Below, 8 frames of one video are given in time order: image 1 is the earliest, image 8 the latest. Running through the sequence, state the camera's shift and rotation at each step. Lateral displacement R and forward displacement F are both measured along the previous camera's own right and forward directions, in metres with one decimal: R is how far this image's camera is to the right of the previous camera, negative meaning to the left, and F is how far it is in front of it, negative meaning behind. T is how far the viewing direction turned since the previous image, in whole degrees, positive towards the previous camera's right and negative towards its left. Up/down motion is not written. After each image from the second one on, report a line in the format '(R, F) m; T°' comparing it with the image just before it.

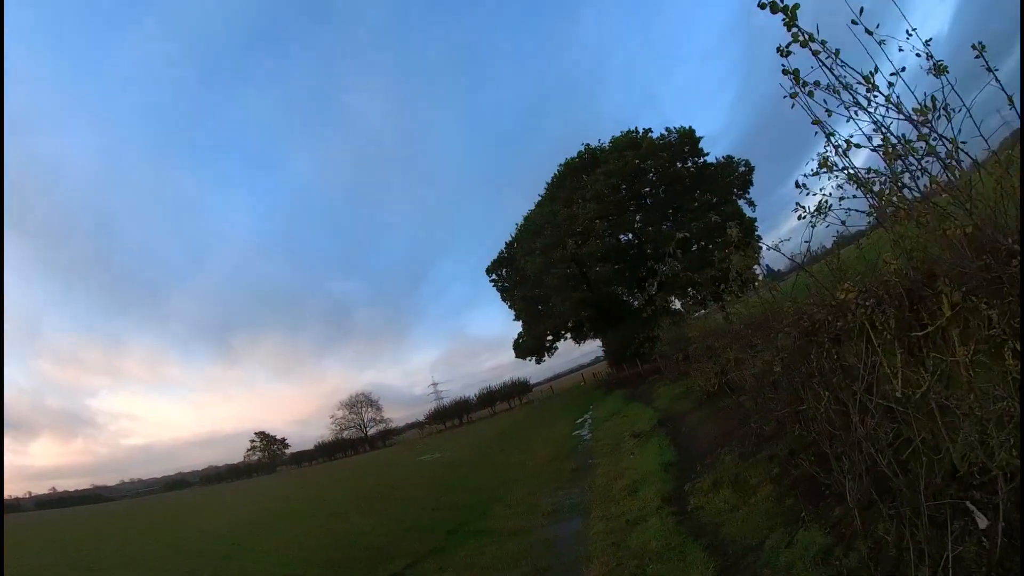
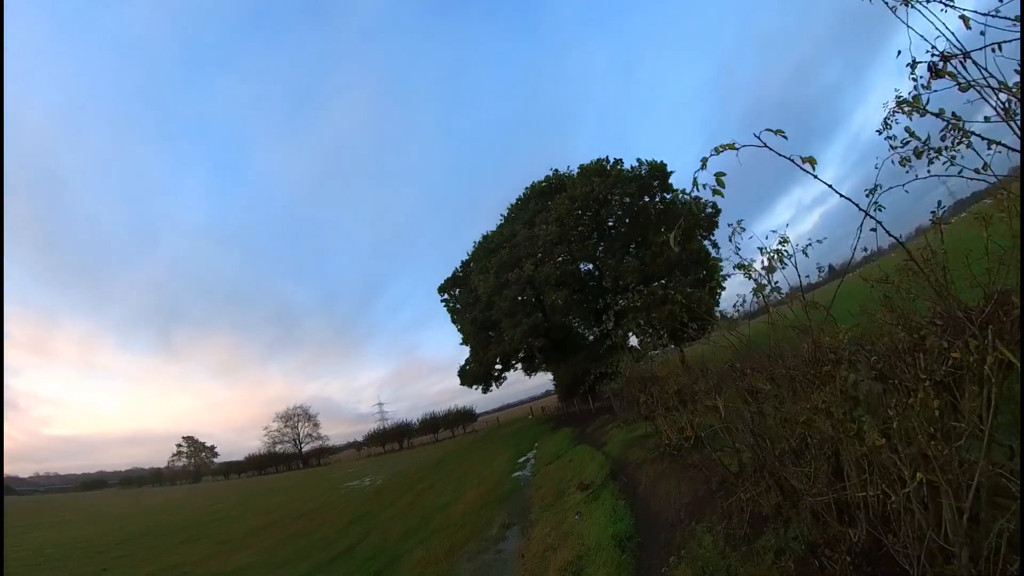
(+0.3, +1.8) m; +5°
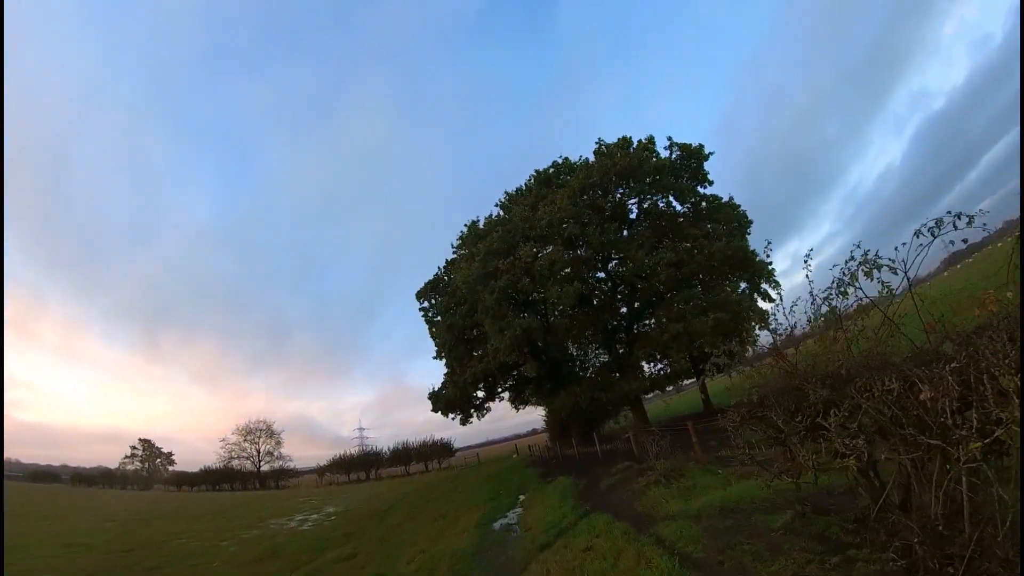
(+0.1, +6.2) m; 0°
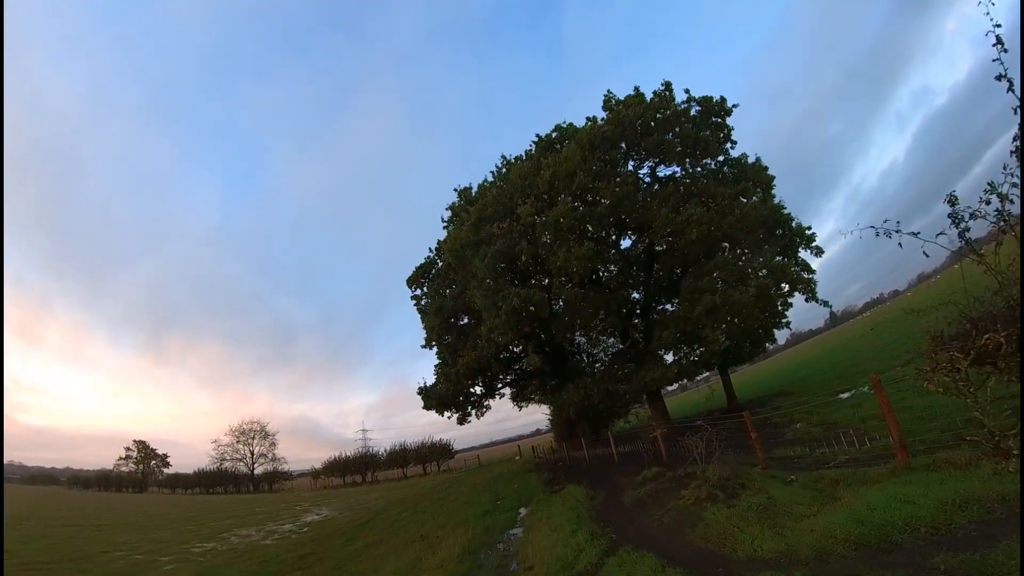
(+0.1, +3.1) m; 0°
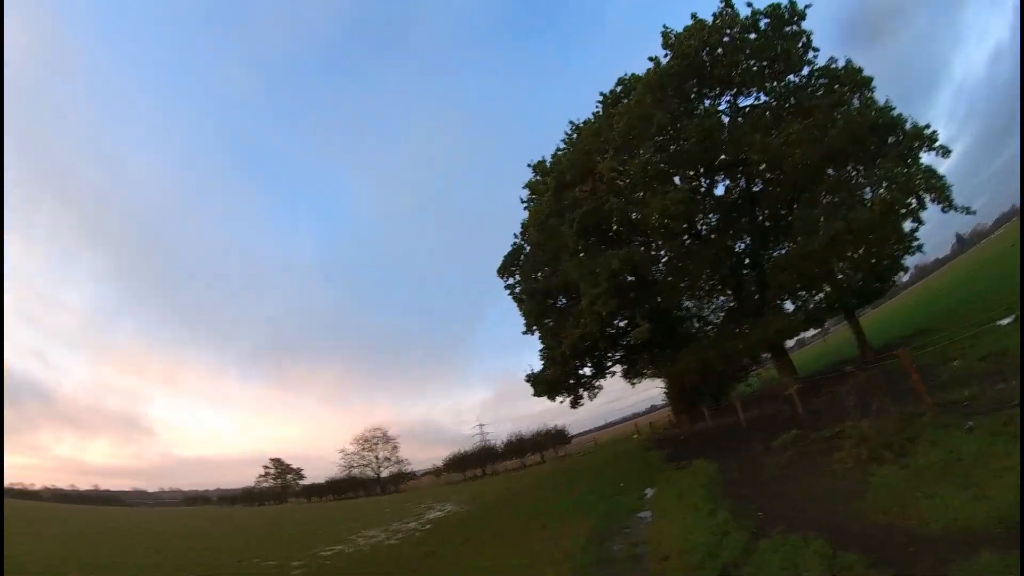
(0.0, +0.9) m; -10°
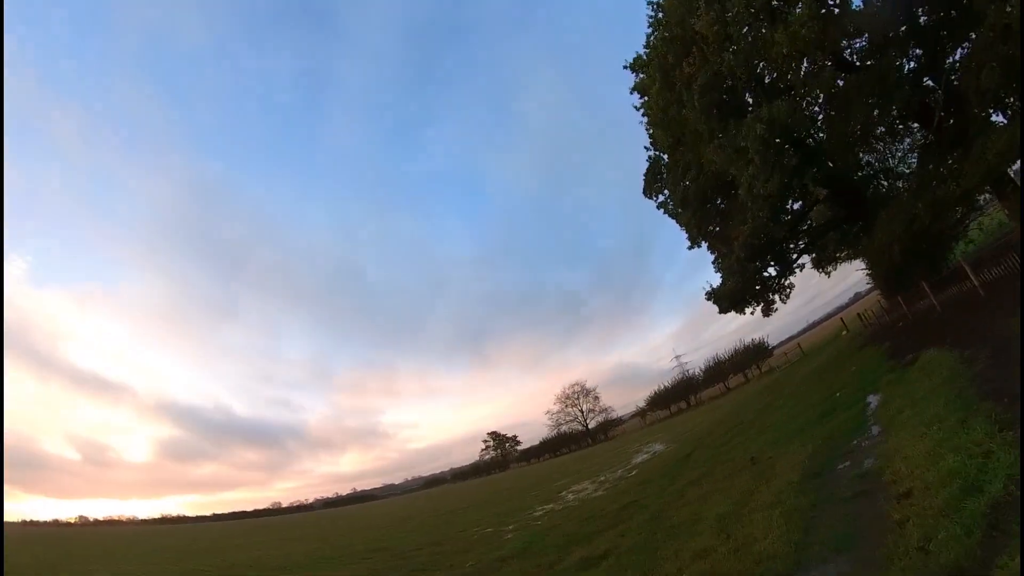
(+1.3, +1.2) m; -19°
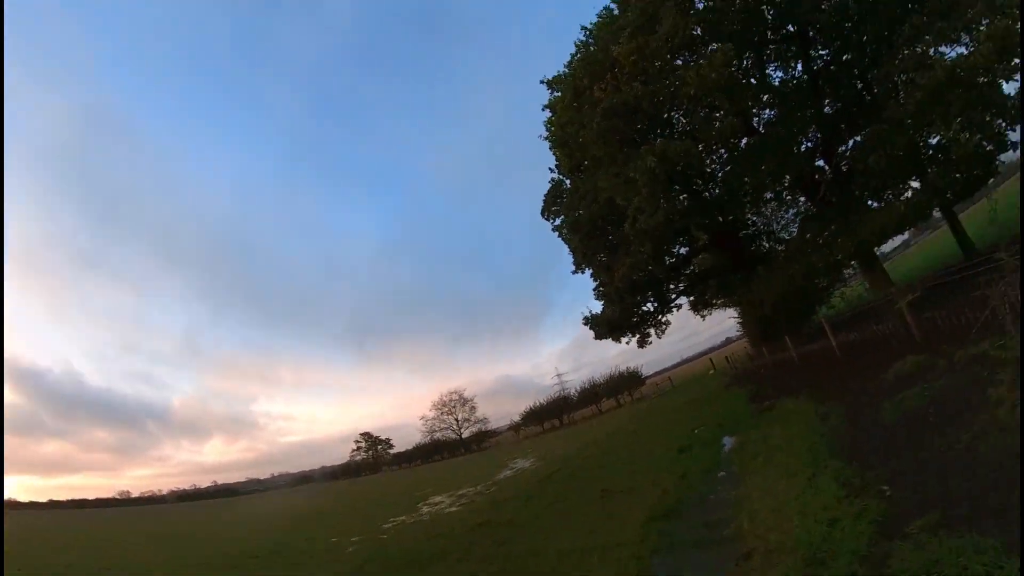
(-0.7, +0.4) m; +12°
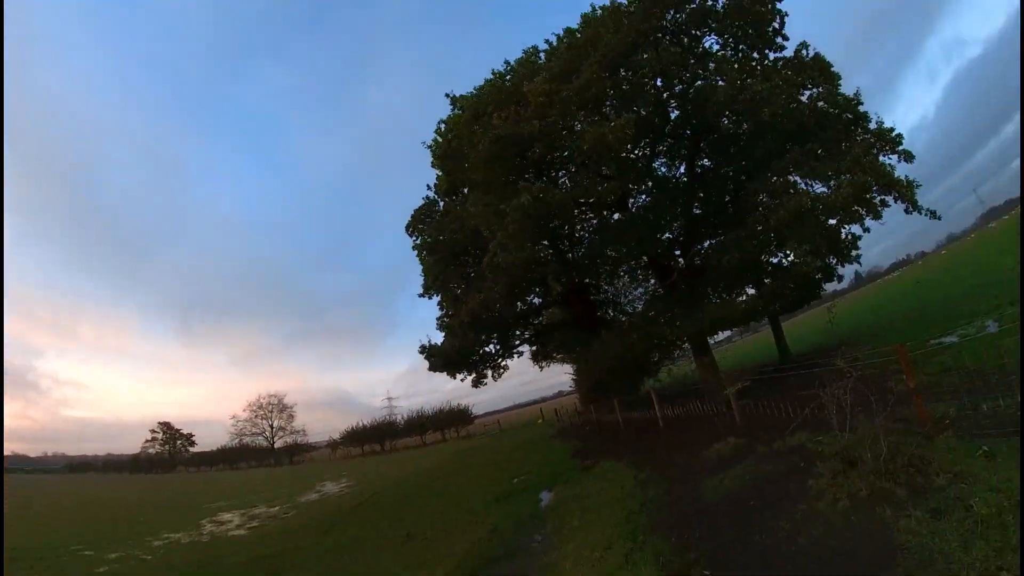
(-0.1, +0.9) m; +15°
